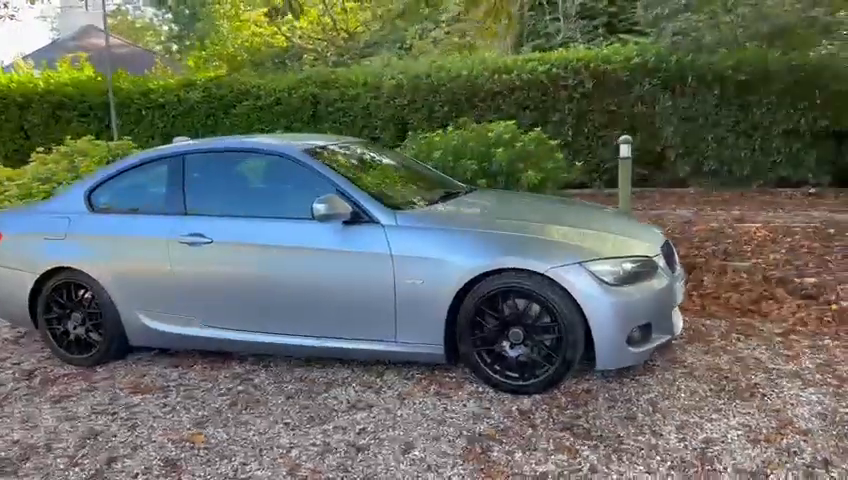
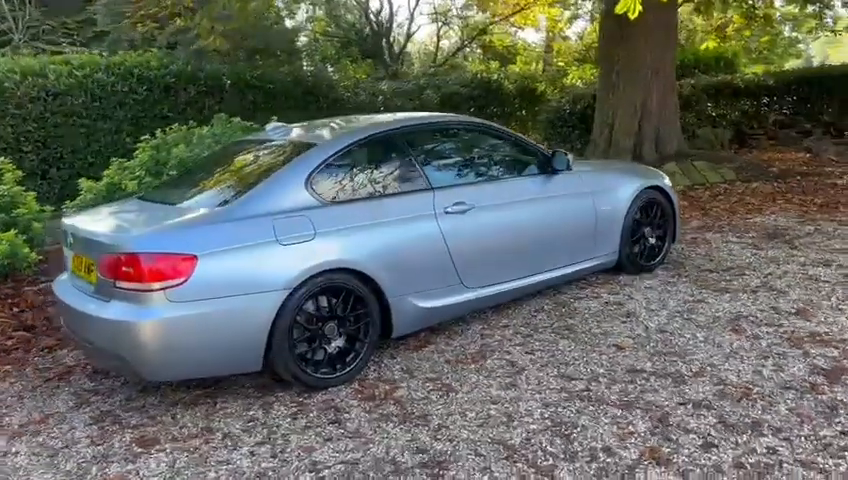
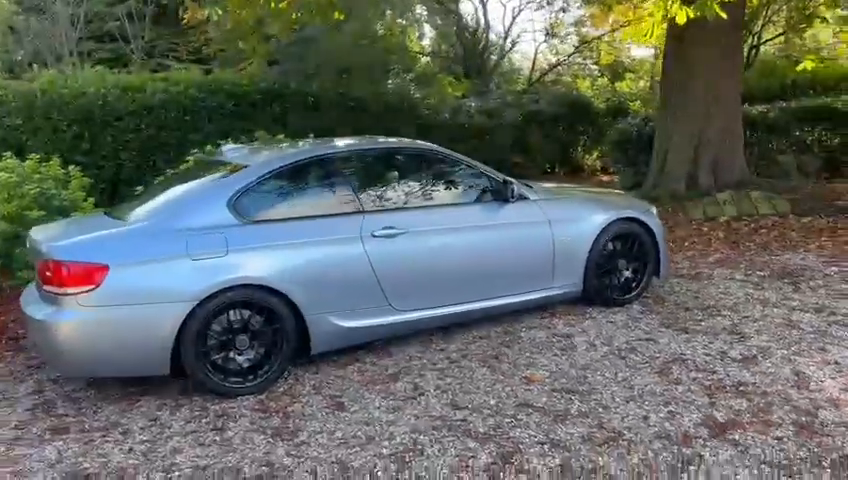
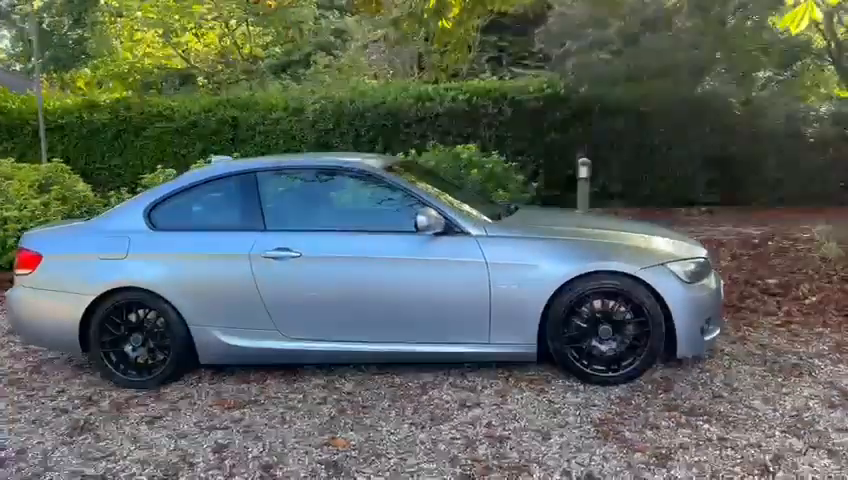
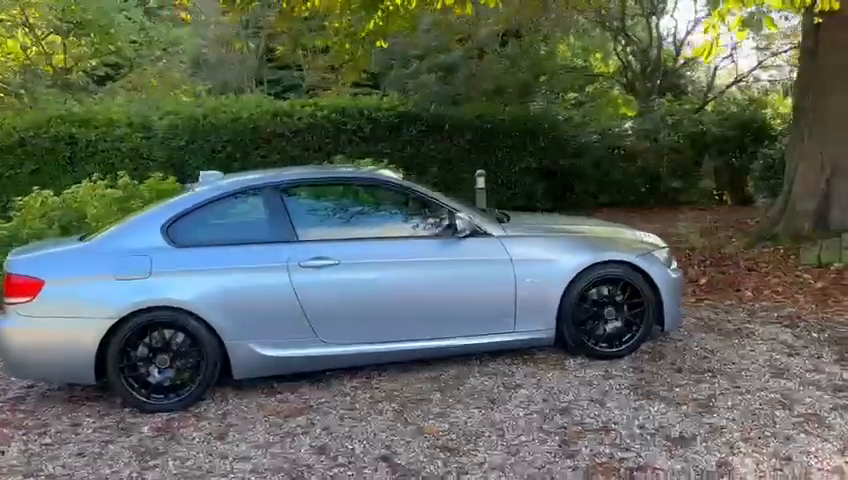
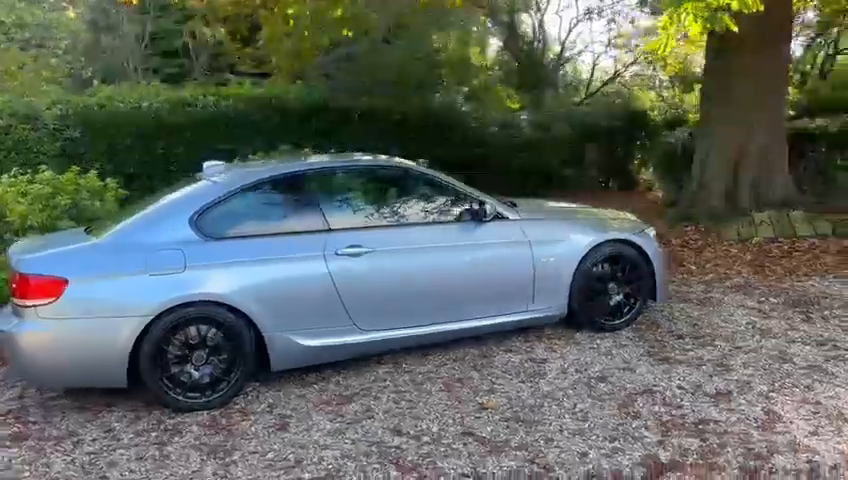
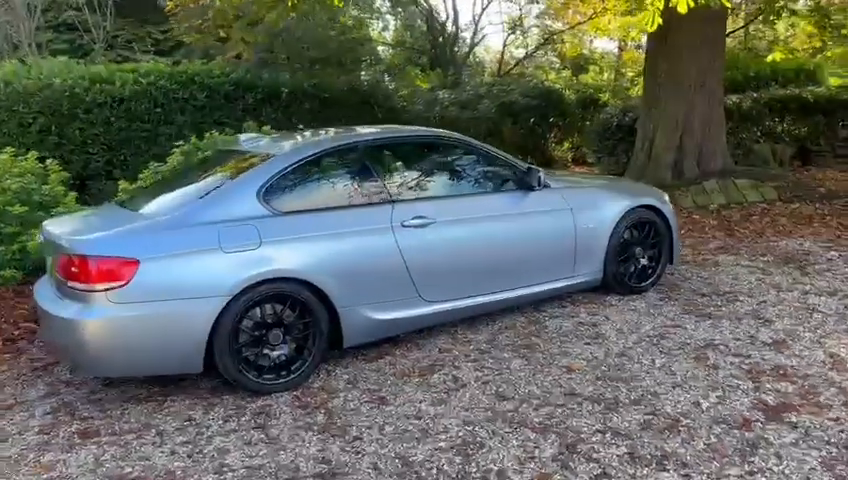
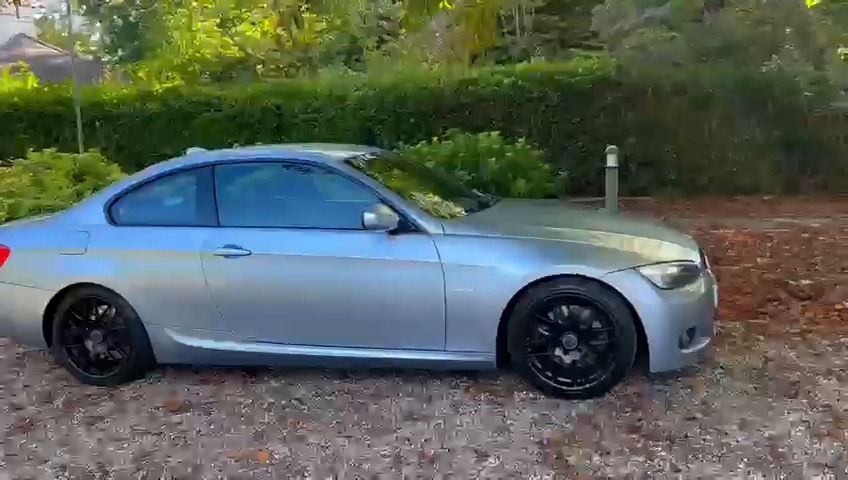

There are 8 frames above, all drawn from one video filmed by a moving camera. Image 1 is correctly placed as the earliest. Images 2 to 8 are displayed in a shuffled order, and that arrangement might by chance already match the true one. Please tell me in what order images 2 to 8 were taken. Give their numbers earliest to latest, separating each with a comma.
8, 4, 5, 6, 3, 7, 2
